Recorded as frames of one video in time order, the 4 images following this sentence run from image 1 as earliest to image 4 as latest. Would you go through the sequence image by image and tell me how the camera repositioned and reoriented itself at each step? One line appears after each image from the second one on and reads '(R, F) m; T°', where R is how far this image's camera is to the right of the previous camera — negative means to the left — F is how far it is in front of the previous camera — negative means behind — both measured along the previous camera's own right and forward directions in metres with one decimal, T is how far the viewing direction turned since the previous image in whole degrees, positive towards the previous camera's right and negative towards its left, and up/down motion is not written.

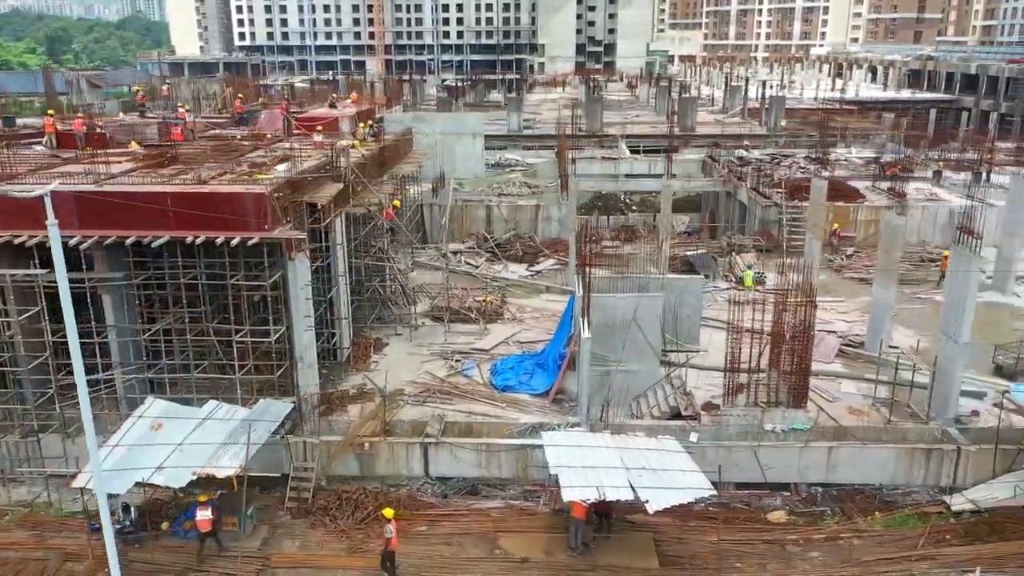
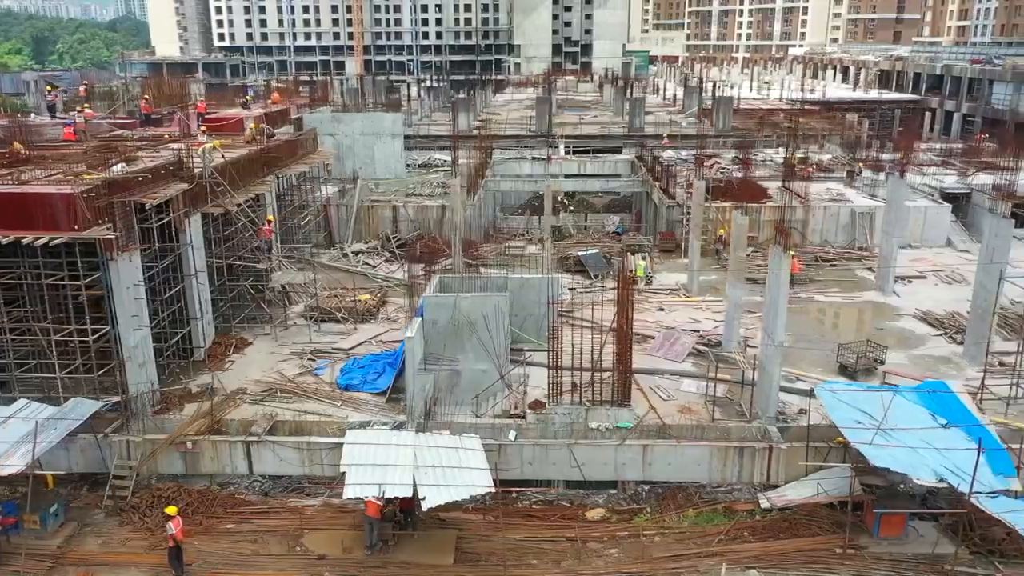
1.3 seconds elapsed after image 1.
(+3.0, -0.1) m; 0°
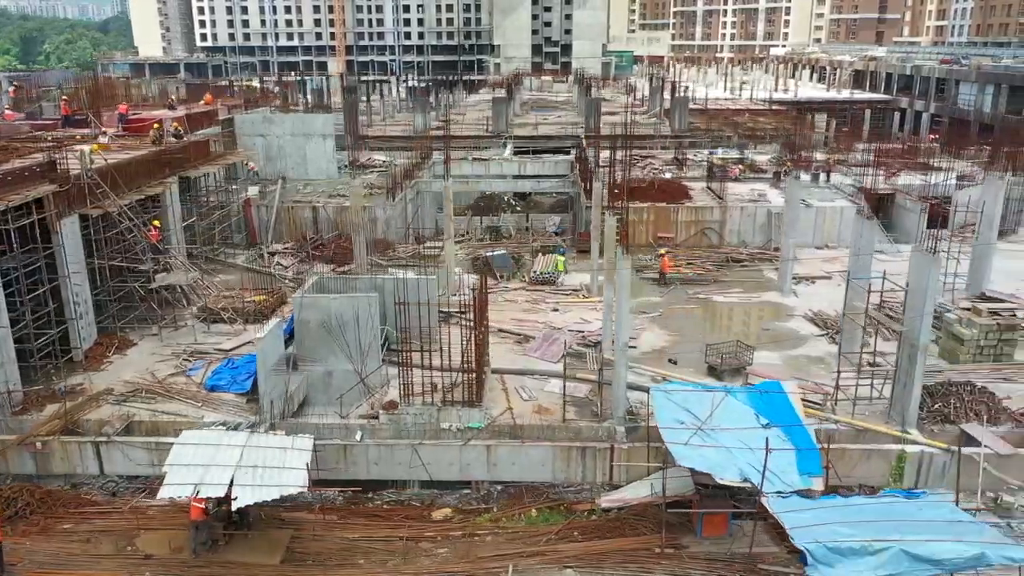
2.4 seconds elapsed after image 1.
(+2.6, -0.1) m; 0°
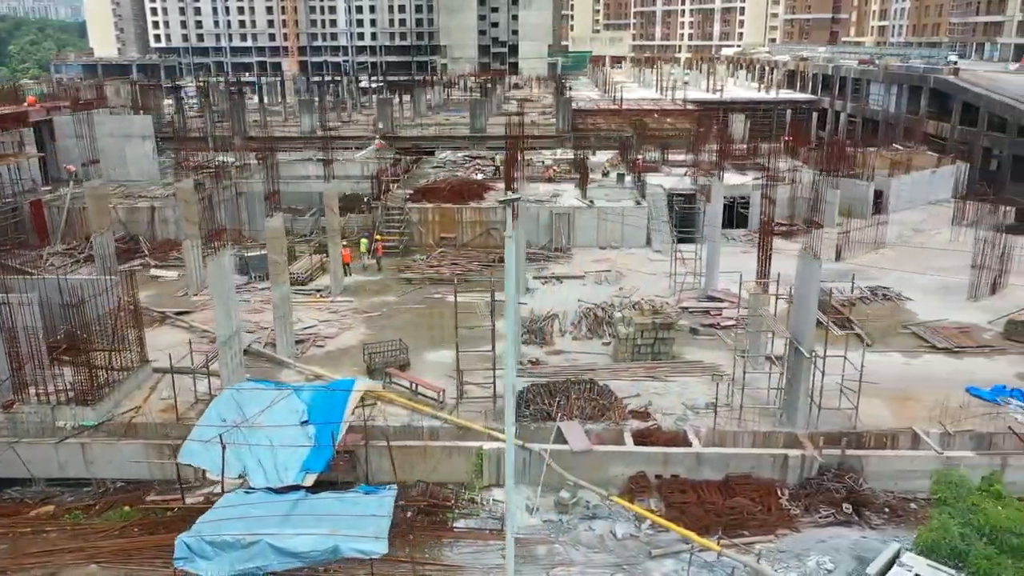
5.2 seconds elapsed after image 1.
(+6.9, -0.2) m; 0°
